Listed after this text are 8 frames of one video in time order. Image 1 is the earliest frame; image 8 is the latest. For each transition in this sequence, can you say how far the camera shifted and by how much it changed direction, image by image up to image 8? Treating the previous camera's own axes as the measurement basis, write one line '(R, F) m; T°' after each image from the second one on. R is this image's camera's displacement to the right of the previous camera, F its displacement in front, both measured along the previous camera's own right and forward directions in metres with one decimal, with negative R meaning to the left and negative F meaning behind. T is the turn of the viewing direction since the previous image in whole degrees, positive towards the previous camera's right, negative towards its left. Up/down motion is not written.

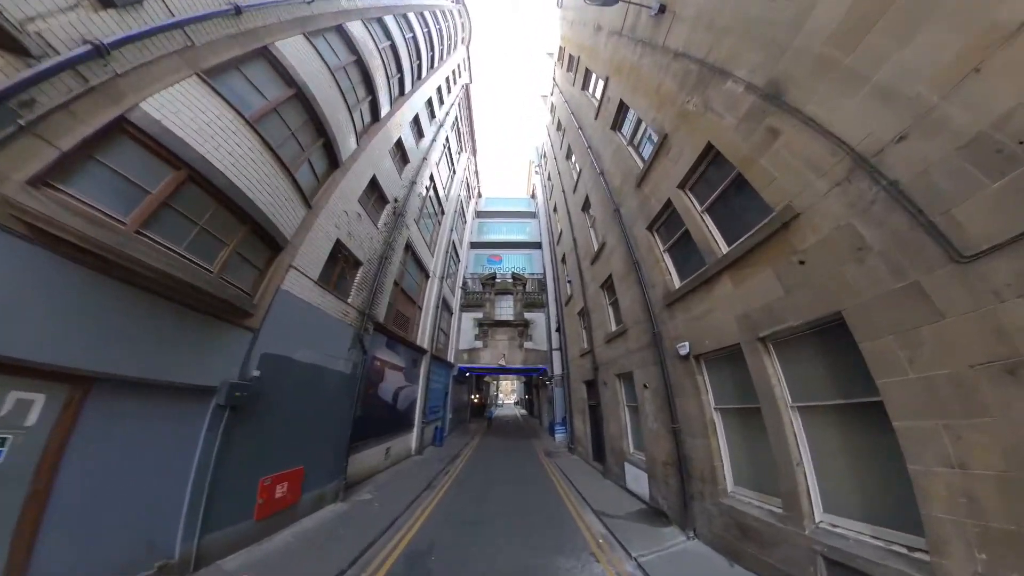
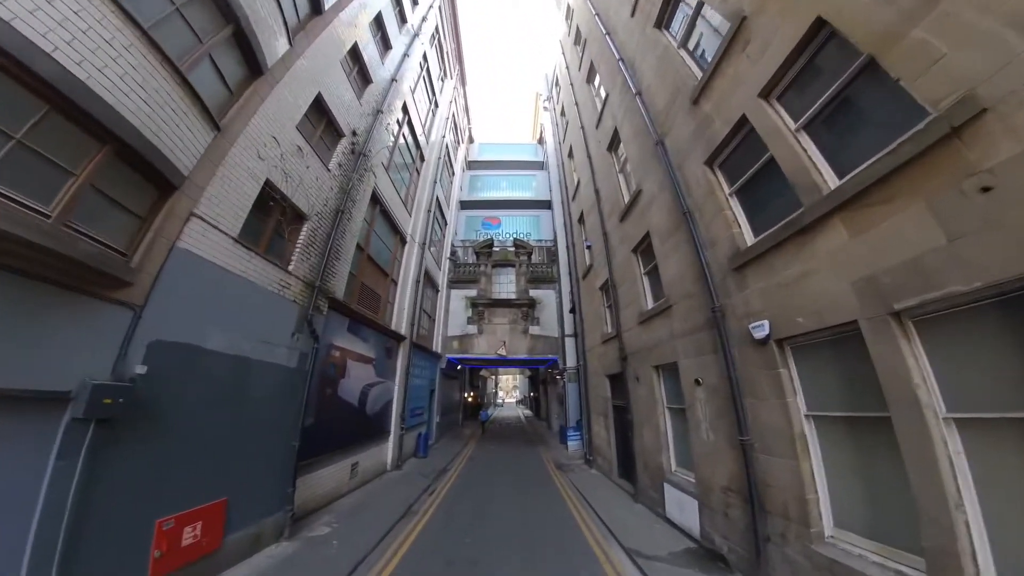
(0.0, +3.5) m; 0°
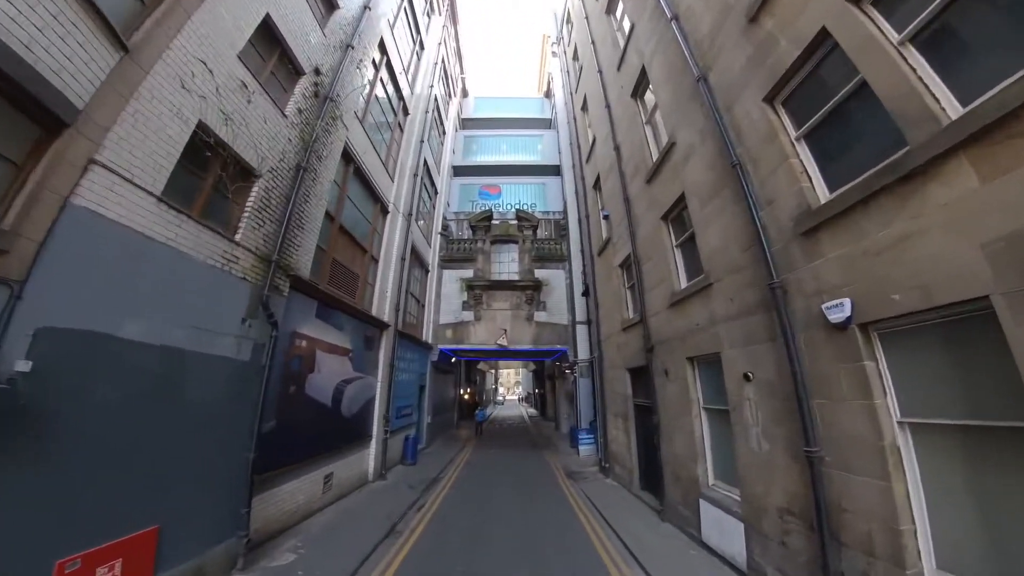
(0.0, +1.9) m; 0°
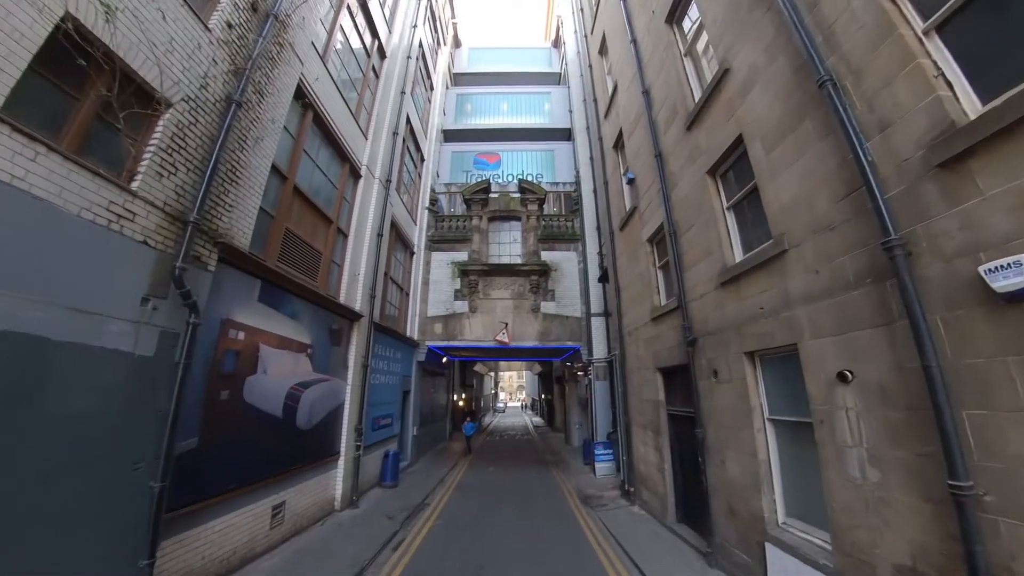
(0.0, +2.1) m; 0°
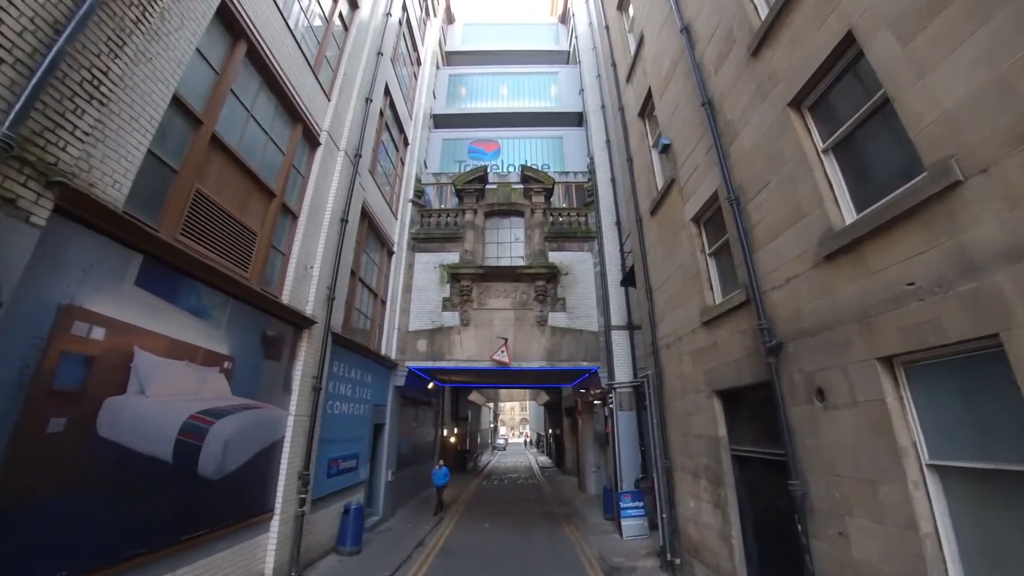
(0.0, +2.3) m; 0°
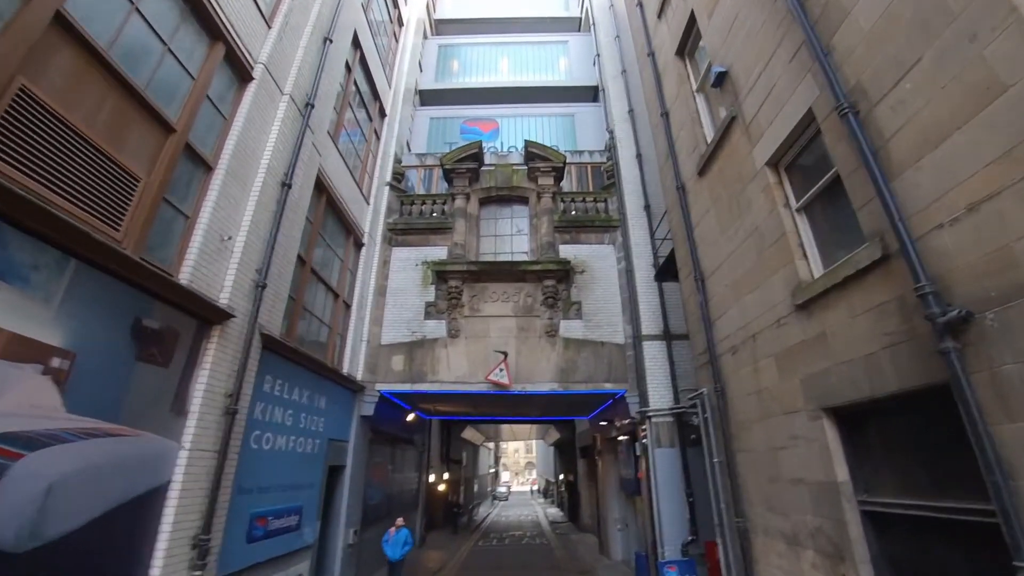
(+0.1, +2.1) m; -1°
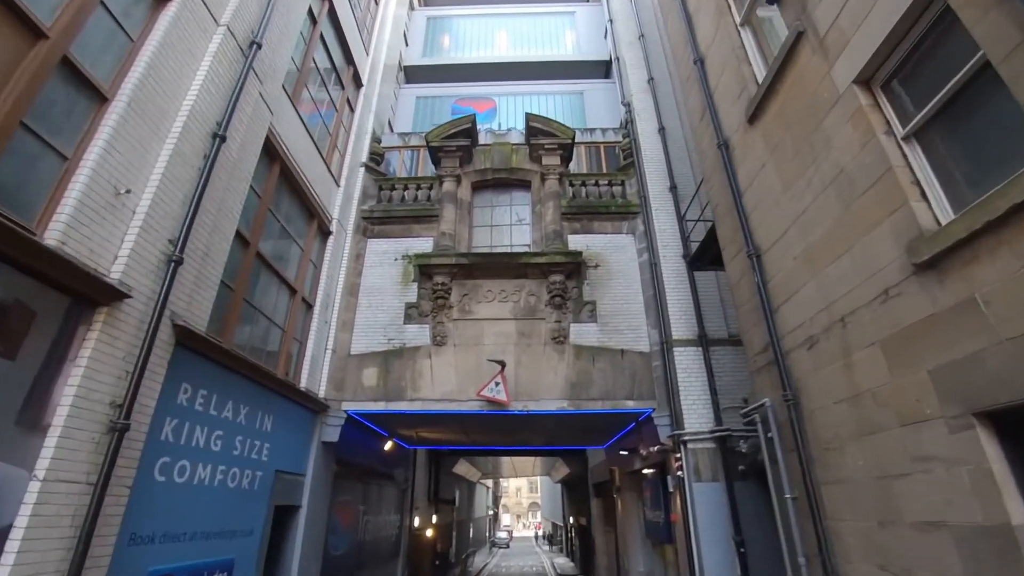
(+0.1, +1.4) m; 0°
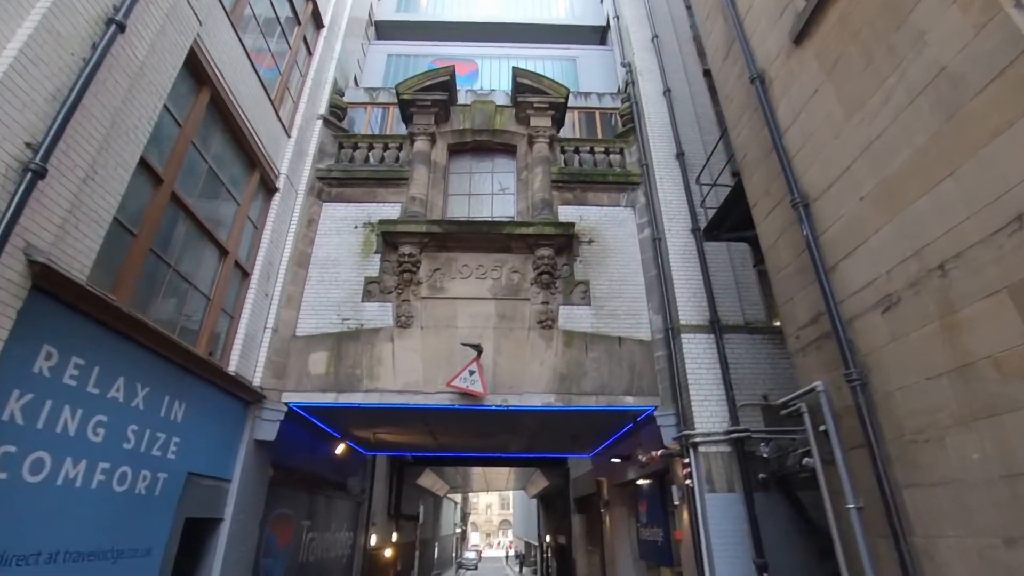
(-0.1, +1.0) m; +3°
